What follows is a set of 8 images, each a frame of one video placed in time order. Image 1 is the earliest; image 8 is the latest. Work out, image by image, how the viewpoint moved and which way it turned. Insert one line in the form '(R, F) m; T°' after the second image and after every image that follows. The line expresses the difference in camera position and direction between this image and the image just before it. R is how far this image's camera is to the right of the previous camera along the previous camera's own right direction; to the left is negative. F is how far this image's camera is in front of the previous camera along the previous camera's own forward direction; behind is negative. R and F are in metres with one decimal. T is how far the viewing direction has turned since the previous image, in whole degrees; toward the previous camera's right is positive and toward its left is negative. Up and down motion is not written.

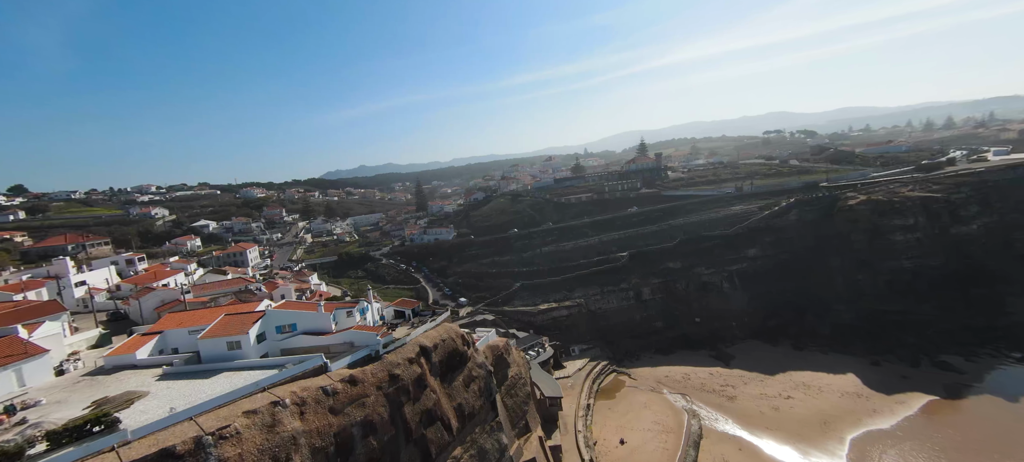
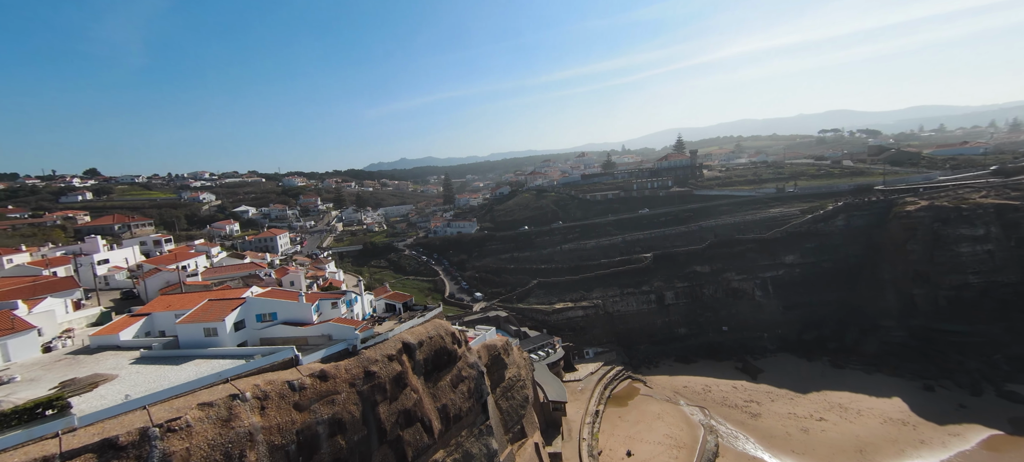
(+1.5, +1.1) m; -5°
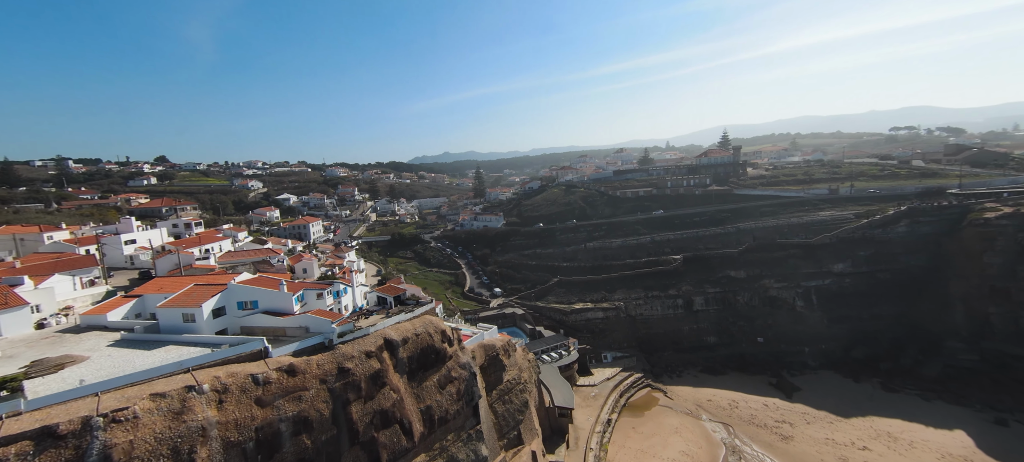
(+1.6, +1.2) m; -5°
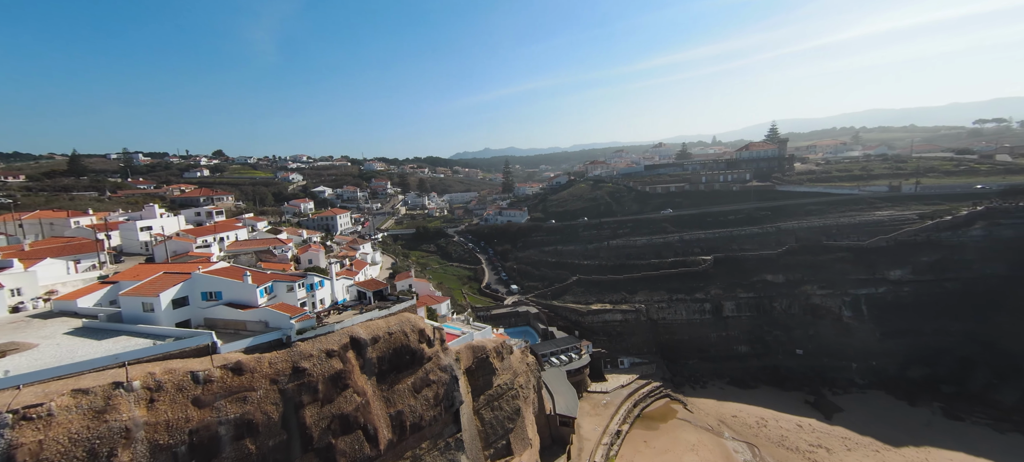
(+1.8, +1.6) m; -5°
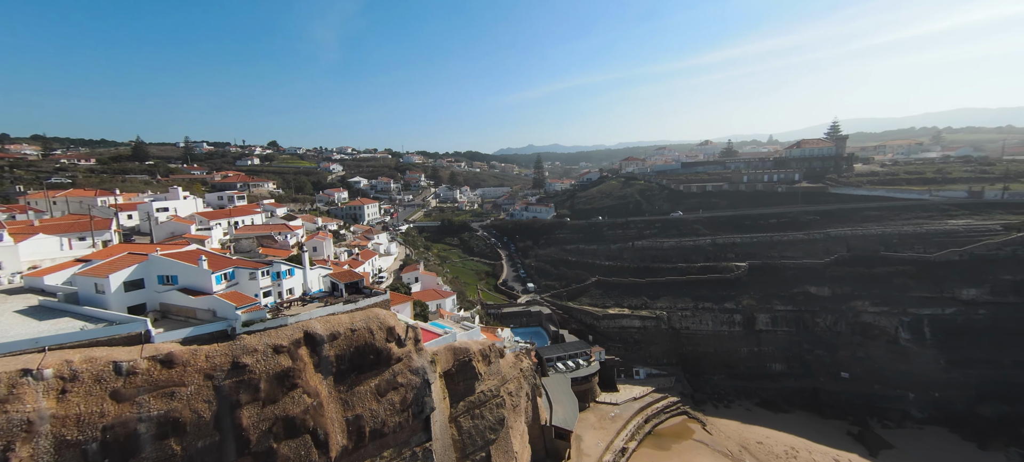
(+1.9, +1.7) m; -5°
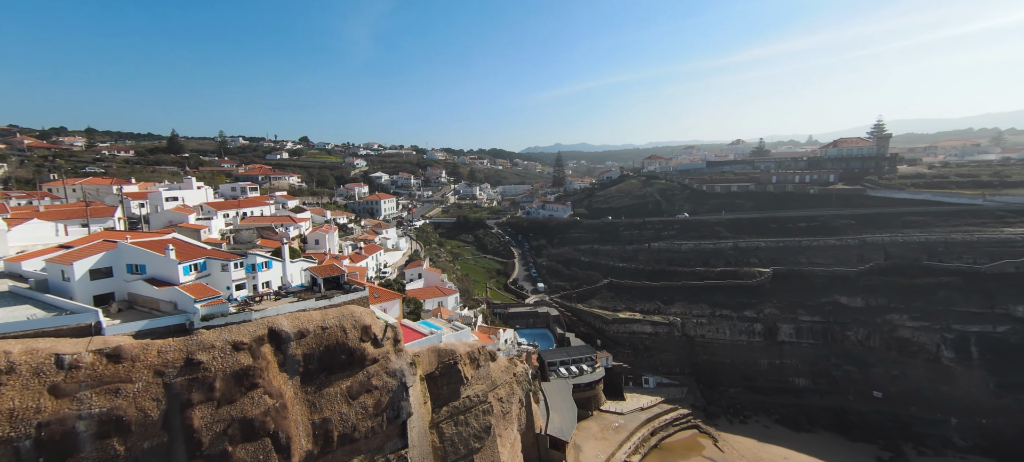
(+1.2, +1.1) m; -3°
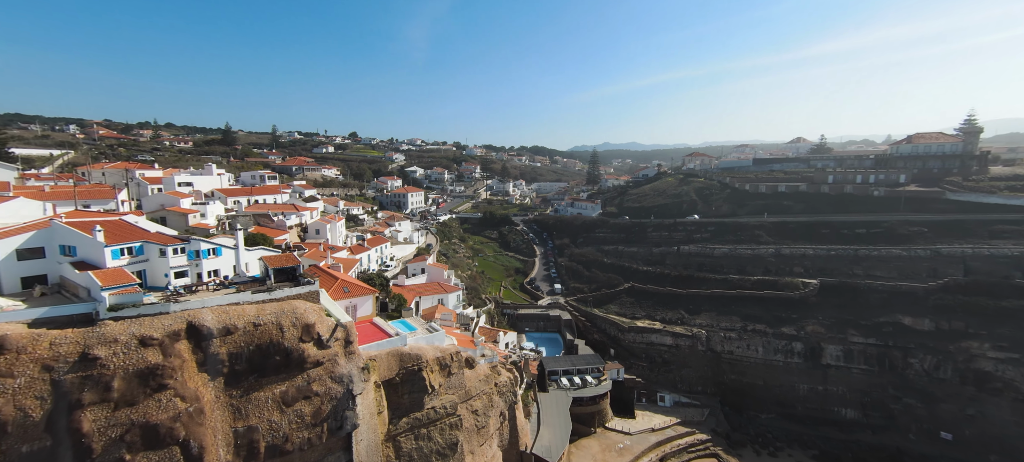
(+2.1, +2.1) m; -6°
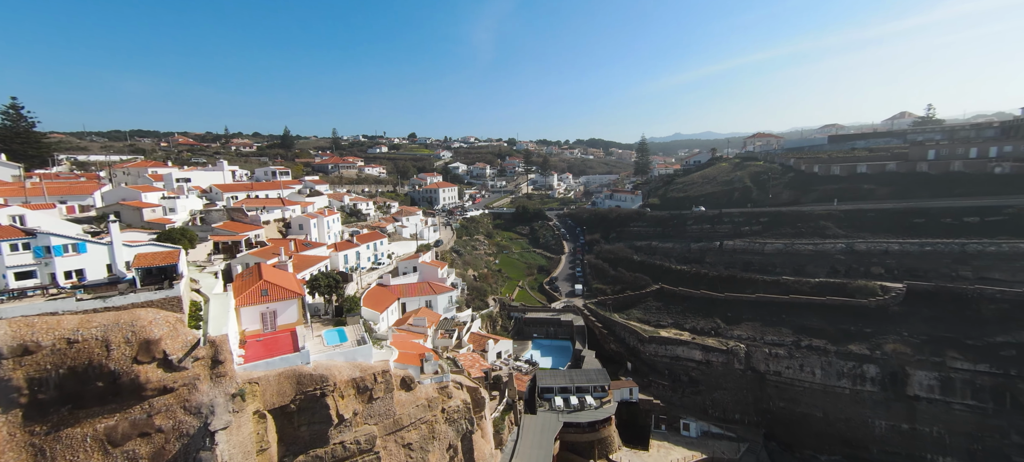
(+3.5, +3.8) m; -8°
